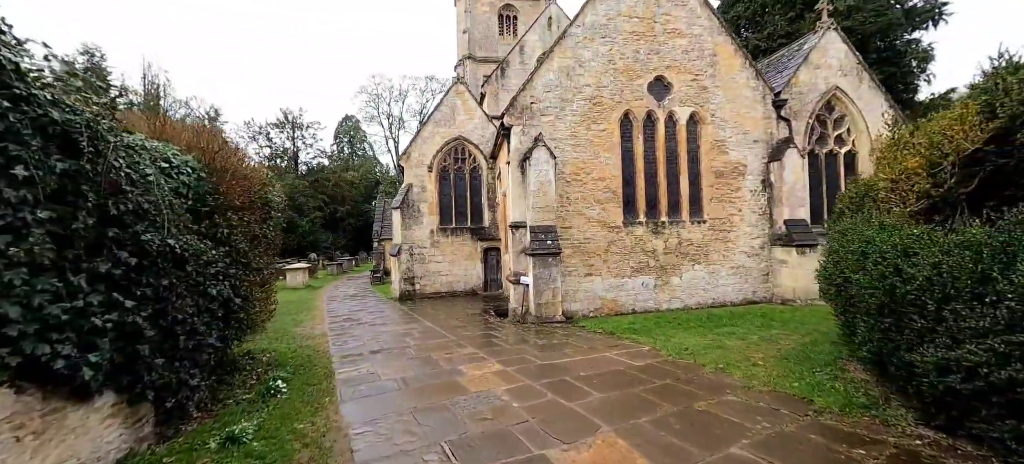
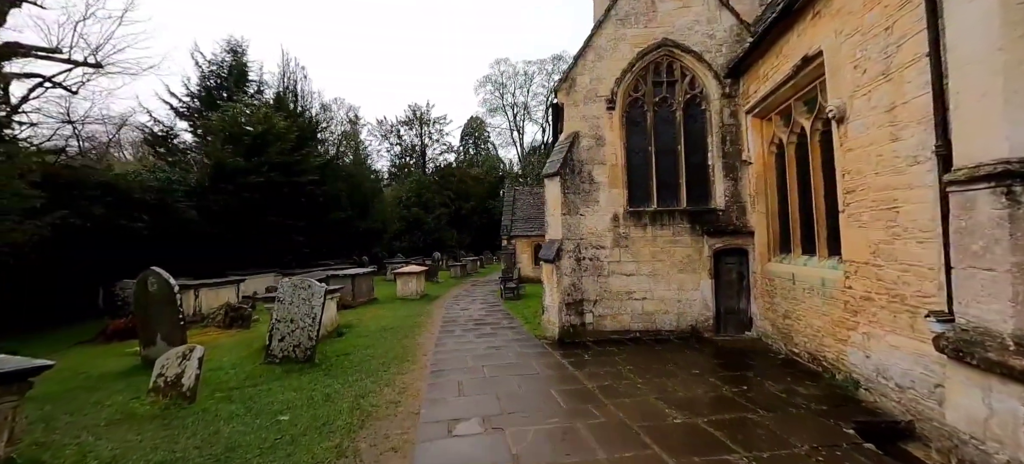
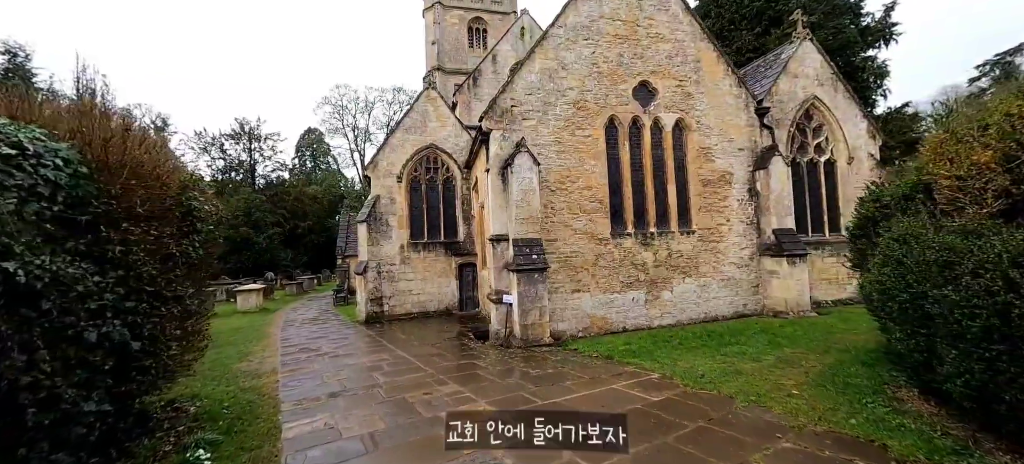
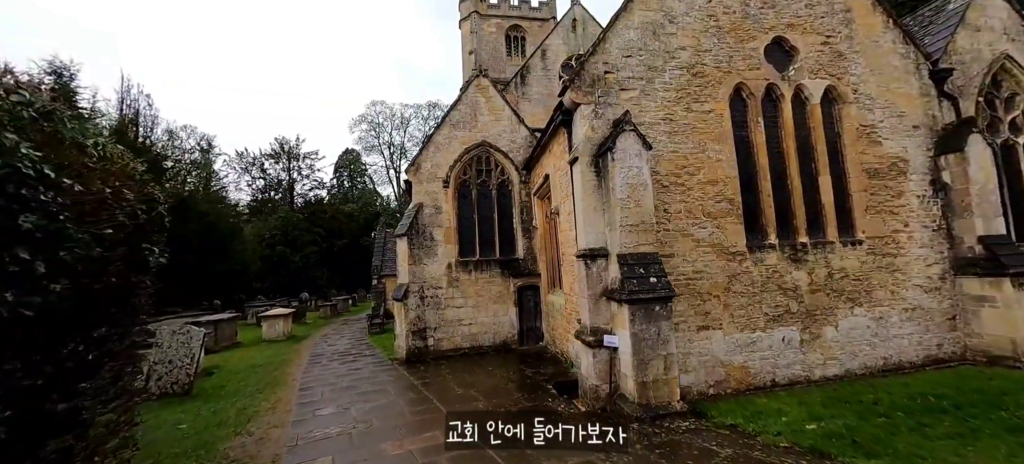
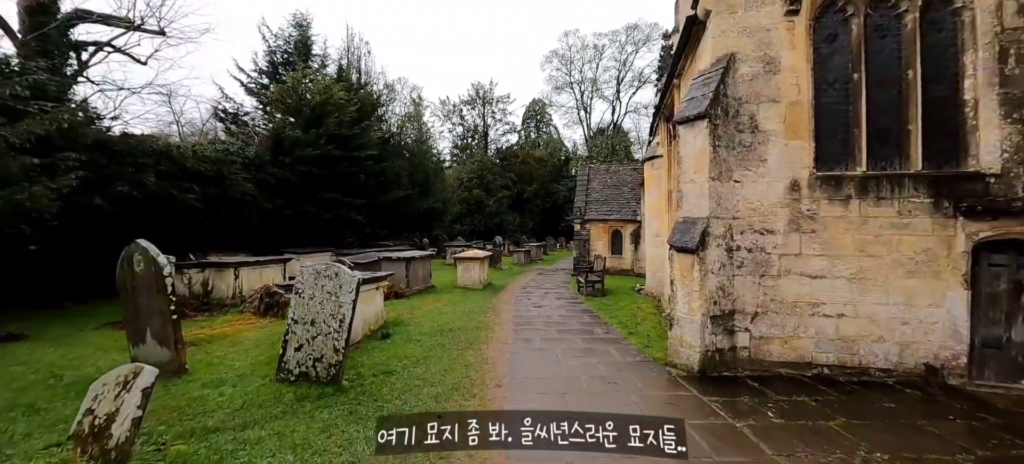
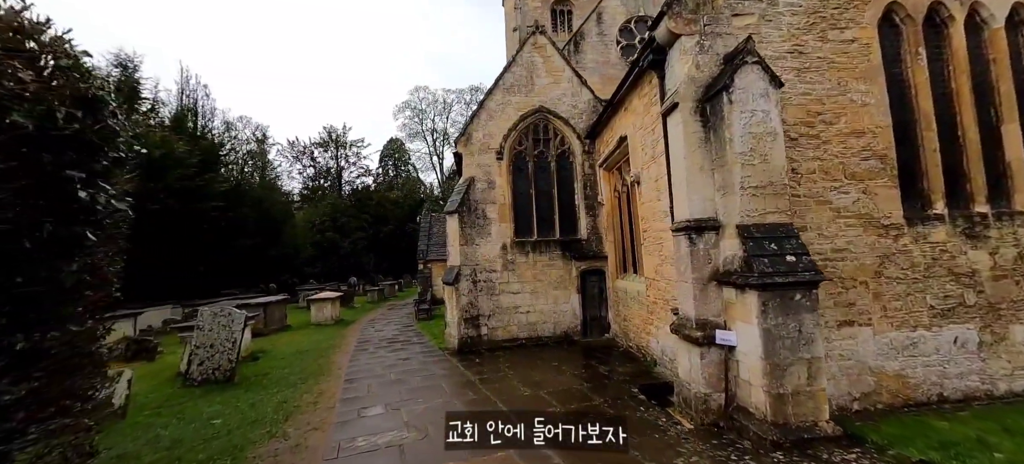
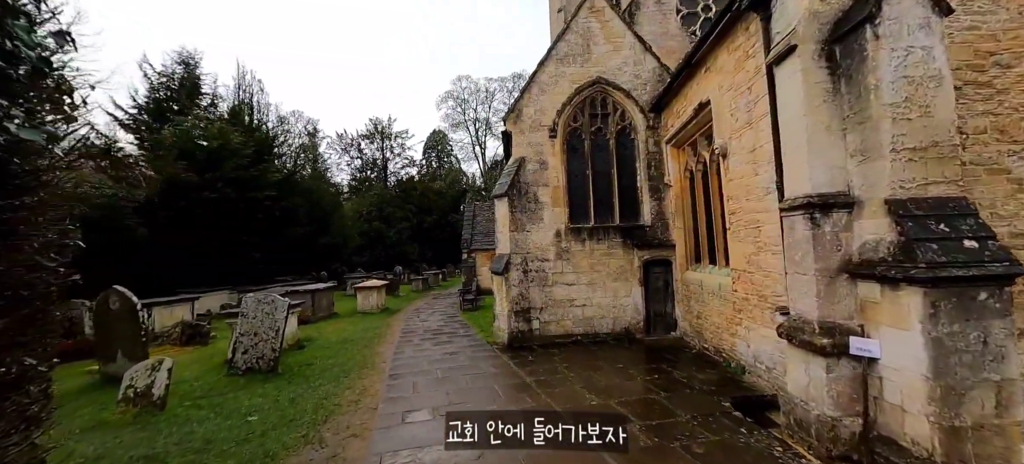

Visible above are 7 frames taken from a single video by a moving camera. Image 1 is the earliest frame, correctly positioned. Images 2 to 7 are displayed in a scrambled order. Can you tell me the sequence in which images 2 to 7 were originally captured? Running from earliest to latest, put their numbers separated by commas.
3, 4, 6, 7, 2, 5
